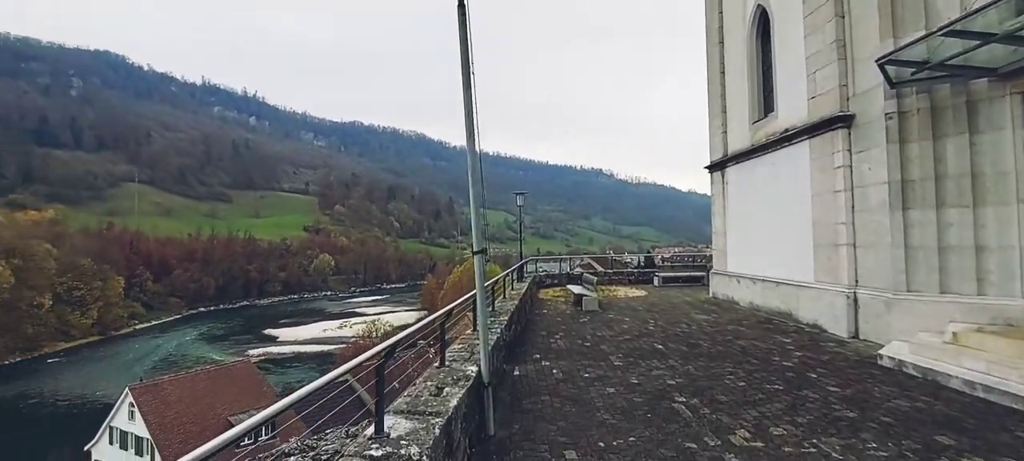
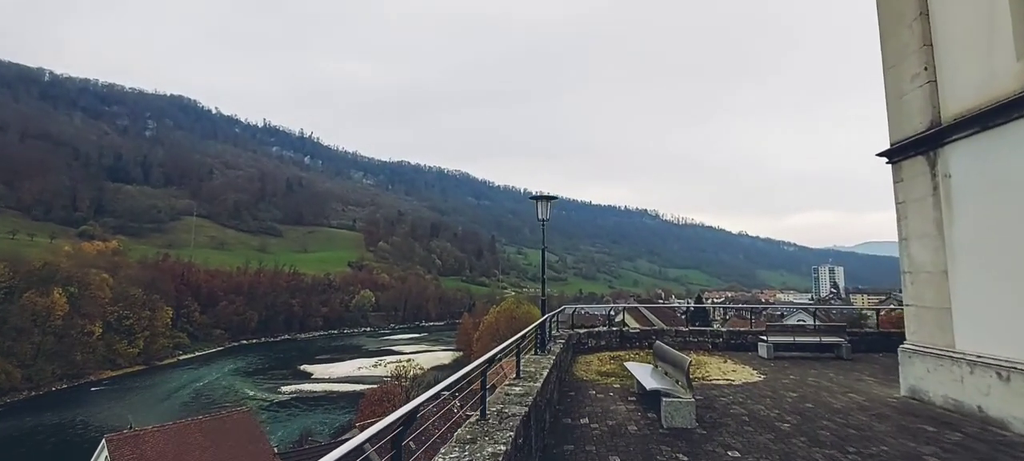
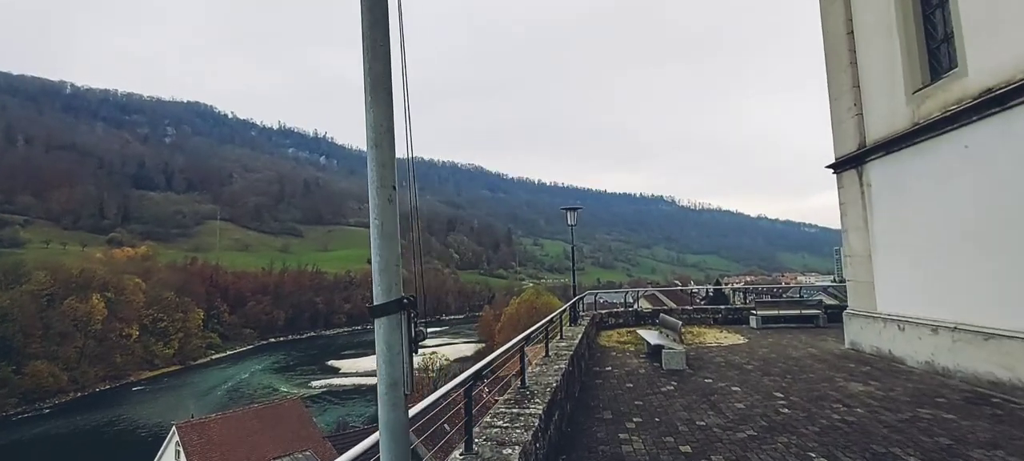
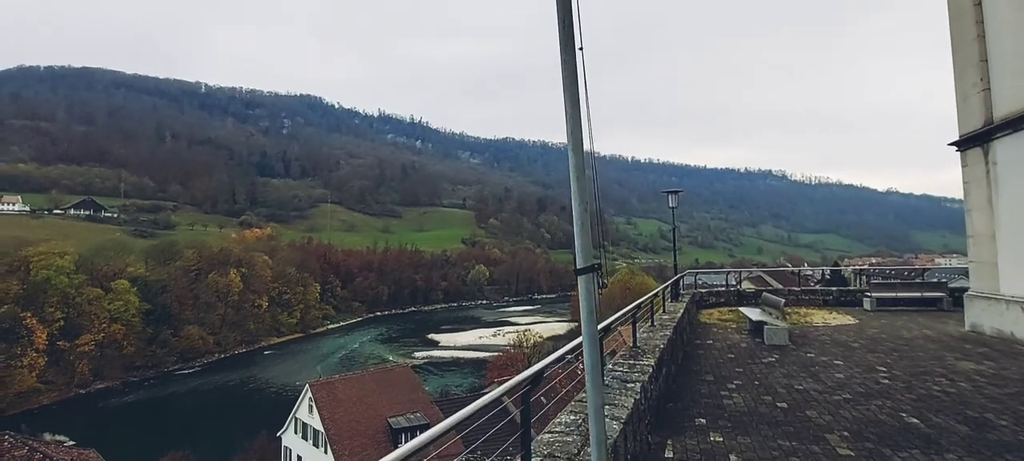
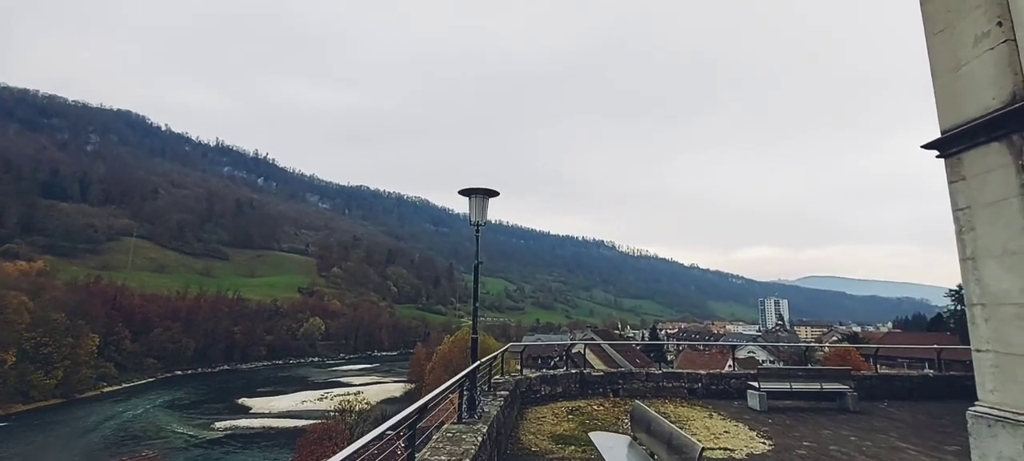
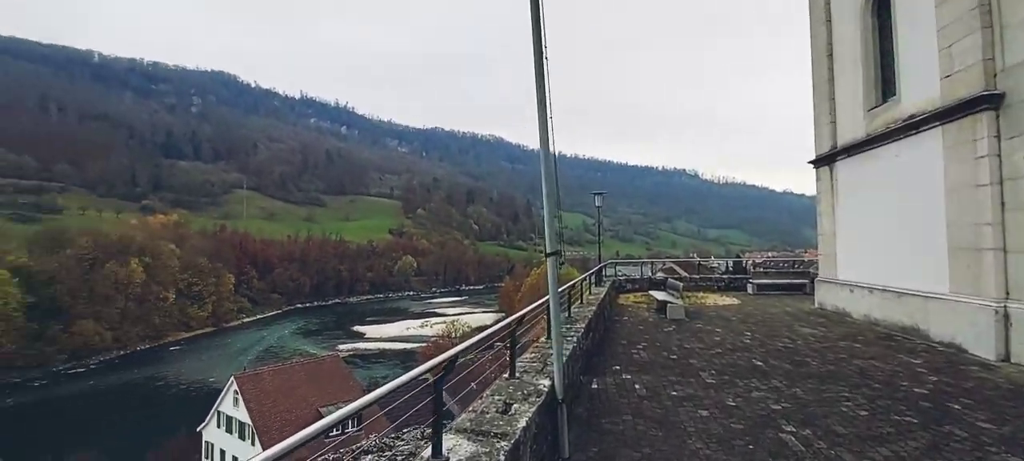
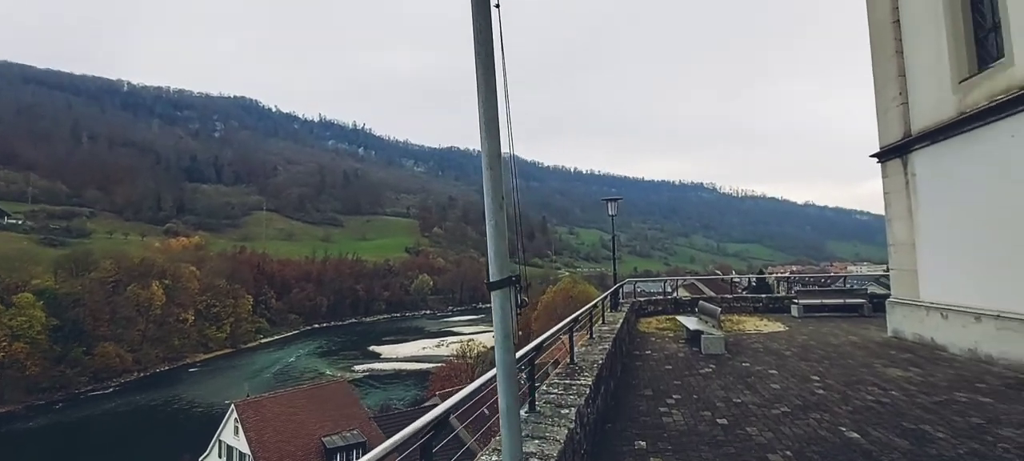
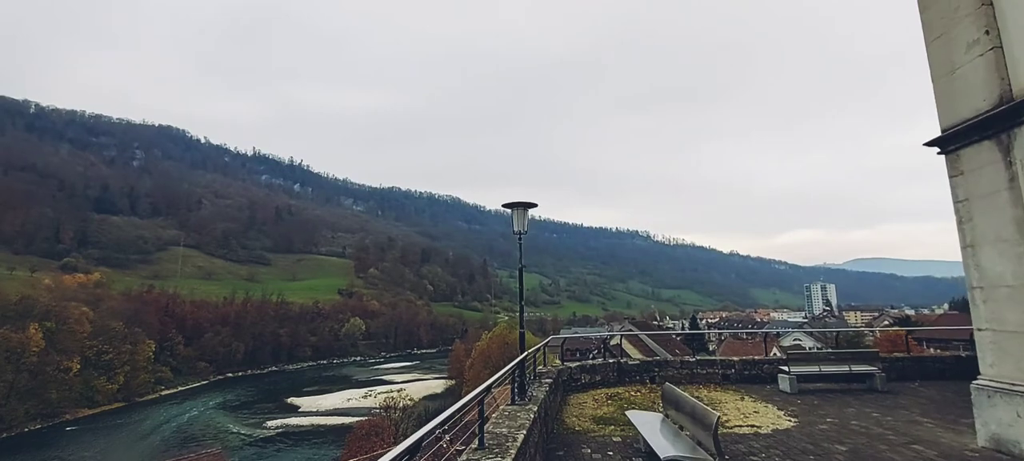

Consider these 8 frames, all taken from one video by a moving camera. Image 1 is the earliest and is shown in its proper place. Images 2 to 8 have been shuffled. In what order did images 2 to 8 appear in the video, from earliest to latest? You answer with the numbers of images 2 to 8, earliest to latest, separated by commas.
6, 4, 7, 3, 2, 8, 5
